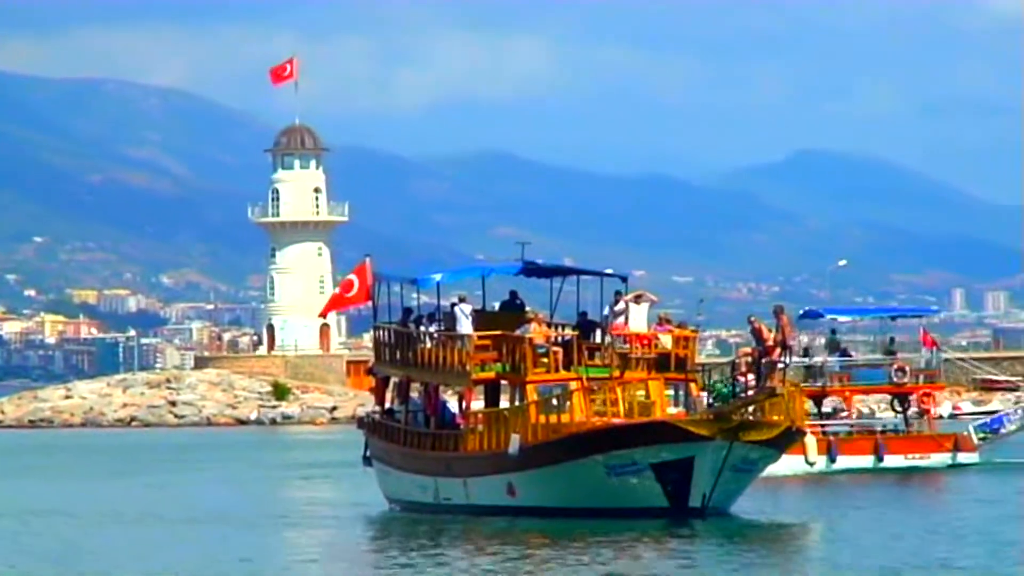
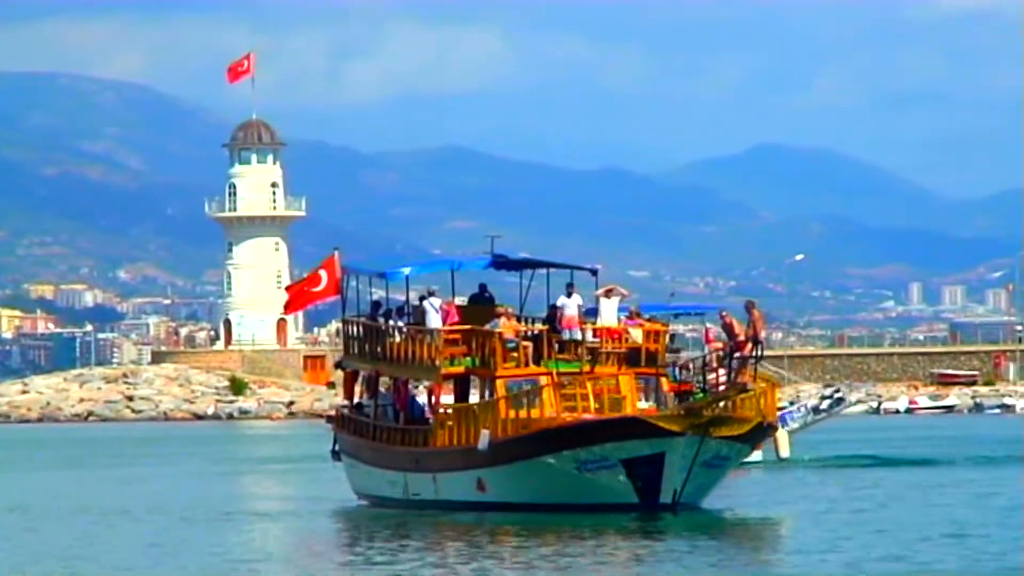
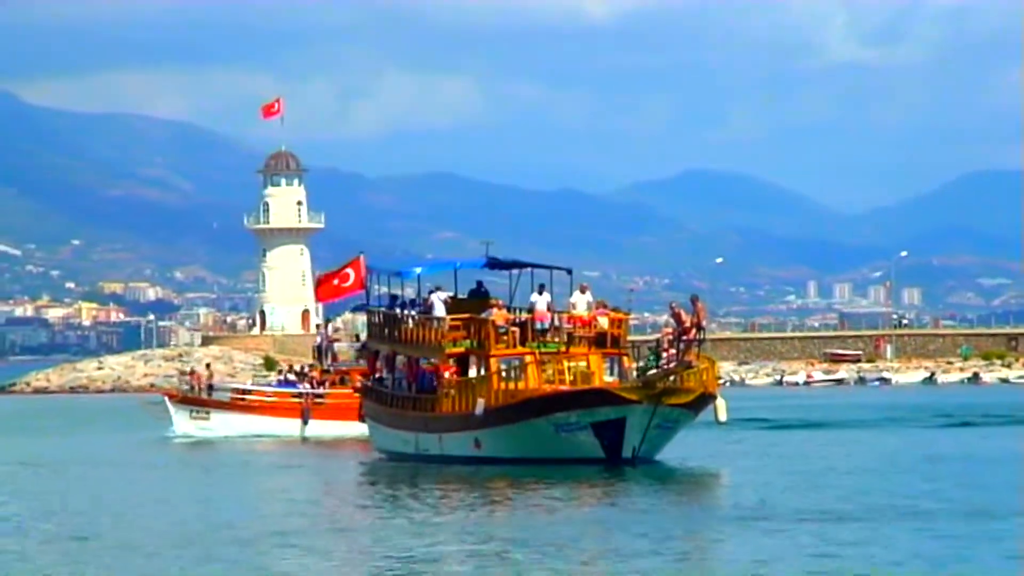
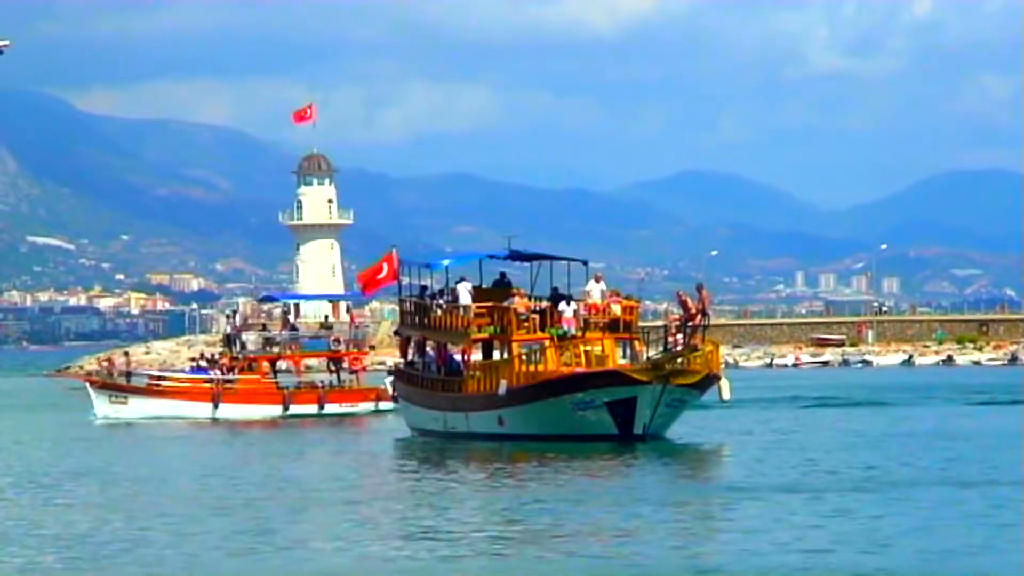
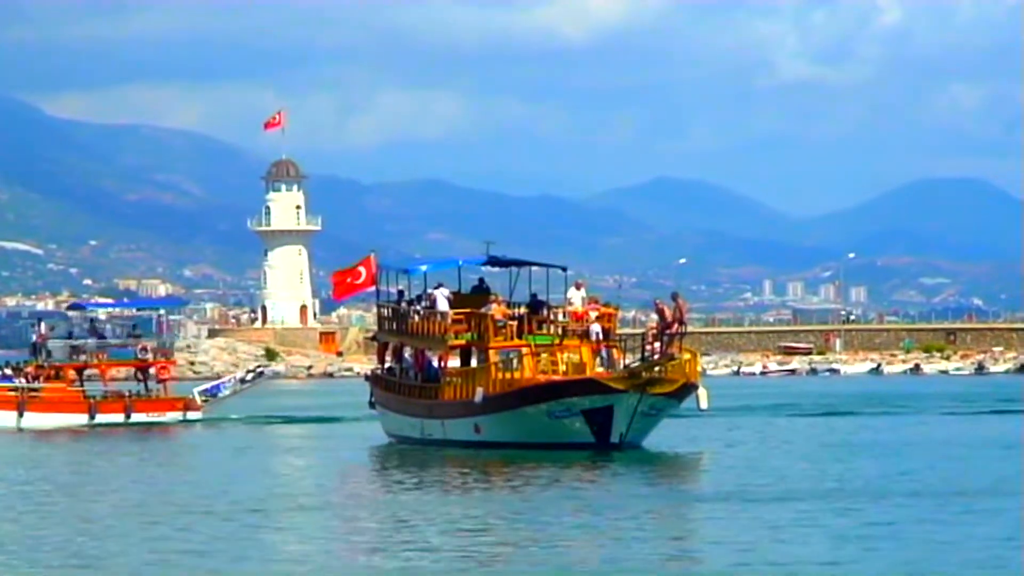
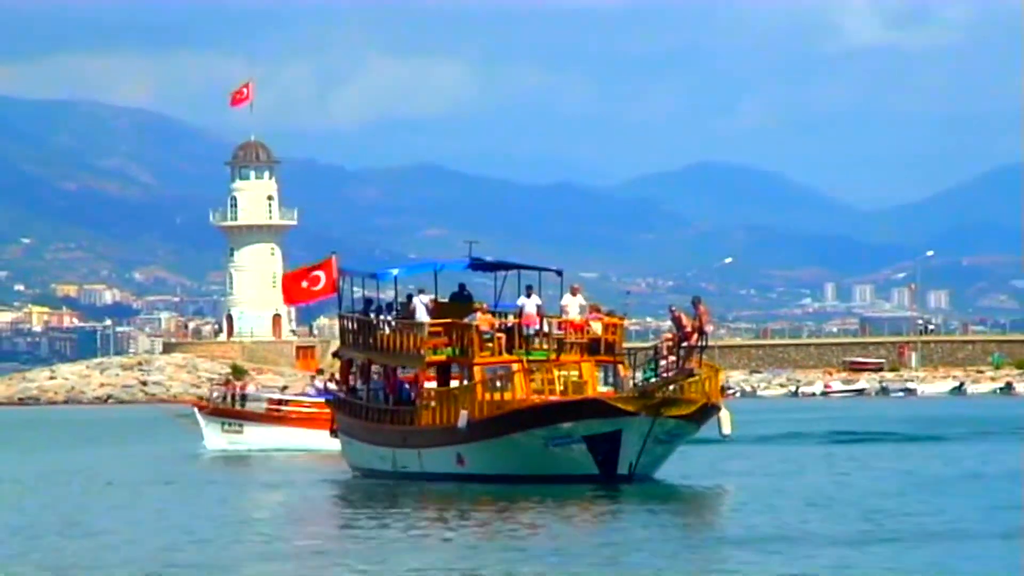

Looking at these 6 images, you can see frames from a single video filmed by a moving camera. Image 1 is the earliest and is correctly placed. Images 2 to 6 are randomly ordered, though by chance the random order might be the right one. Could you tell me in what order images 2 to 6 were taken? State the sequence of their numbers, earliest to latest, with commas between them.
2, 6, 3, 4, 5
